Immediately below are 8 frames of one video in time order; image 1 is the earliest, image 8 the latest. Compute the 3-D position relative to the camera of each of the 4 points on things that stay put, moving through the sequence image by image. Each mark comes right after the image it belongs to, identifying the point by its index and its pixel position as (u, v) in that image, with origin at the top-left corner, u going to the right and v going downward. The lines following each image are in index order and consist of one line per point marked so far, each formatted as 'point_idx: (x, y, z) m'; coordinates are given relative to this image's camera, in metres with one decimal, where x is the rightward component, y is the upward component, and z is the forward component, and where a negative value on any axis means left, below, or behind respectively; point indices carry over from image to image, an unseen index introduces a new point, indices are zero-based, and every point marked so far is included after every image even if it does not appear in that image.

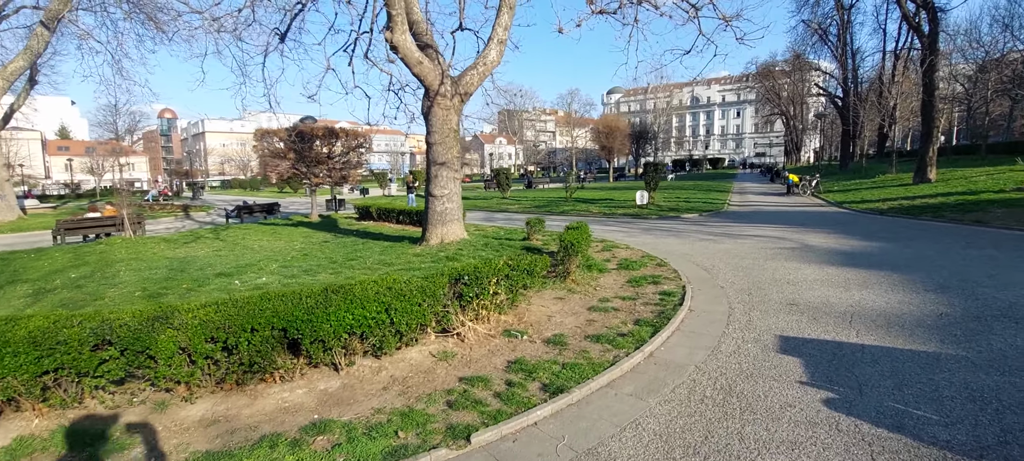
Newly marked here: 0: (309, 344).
0: (-1.6, -0.9, +4.0) m
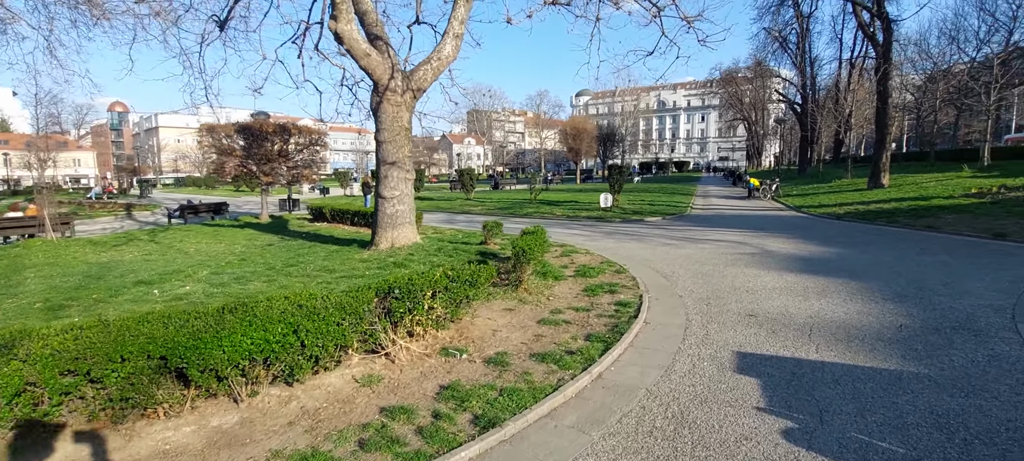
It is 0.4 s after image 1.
0: (-2.1, -1.0, +3.4) m
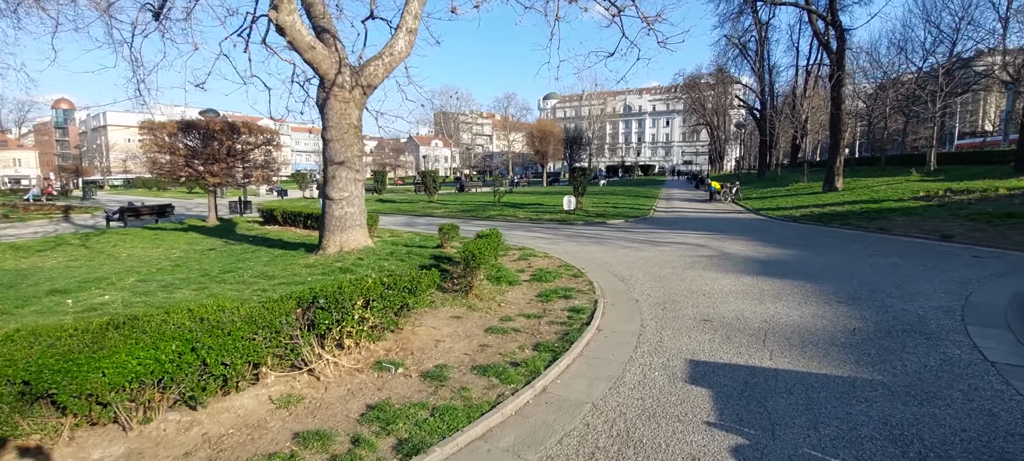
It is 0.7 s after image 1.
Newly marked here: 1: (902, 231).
0: (-2.5, -1.0, +2.9) m
1: (+9.5, 0.0, +12.5) m
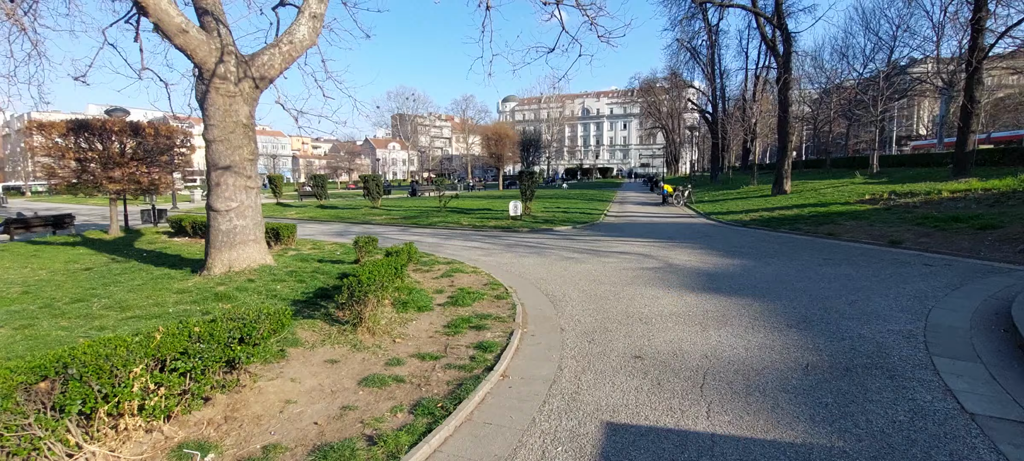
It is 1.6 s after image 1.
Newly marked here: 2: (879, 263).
0: (-3.3, -1.2, +1.6) m
1: (+8.0, -0.2, +12.0) m
2: (+6.6, -0.6, +9.1) m
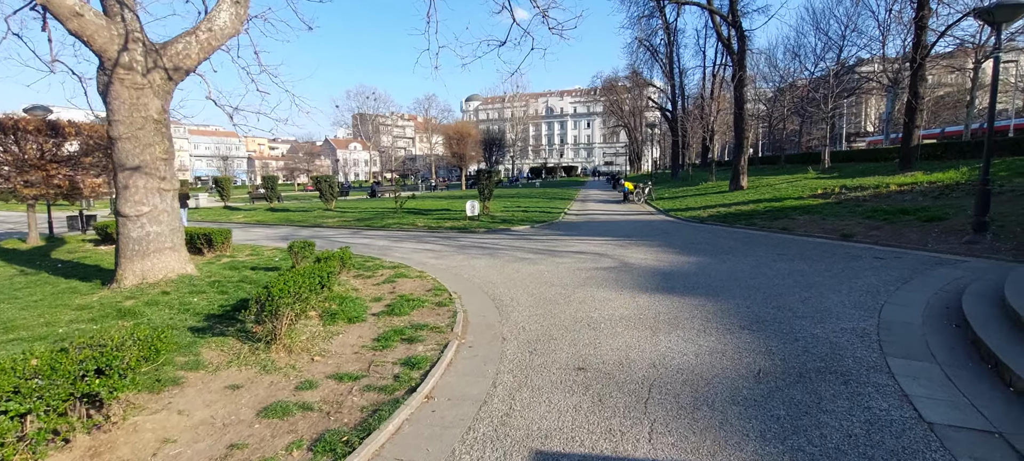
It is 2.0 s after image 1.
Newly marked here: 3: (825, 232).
0: (-3.7, -1.3, +0.9) m
1: (+6.9, 0.0, +12.0) m
2: (+5.7, -0.5, +9.1) m
3: (+7.2, 0.0, +11.6) m
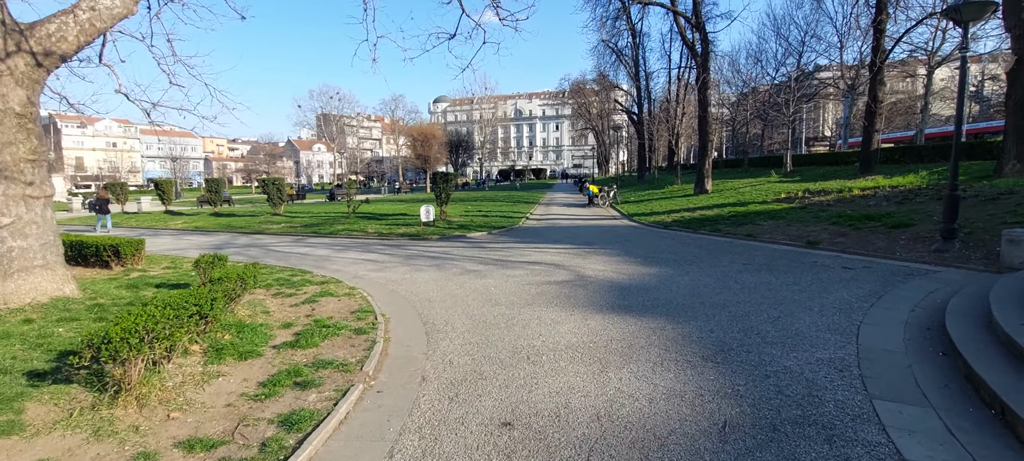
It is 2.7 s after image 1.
0: (-4.2, -1.4, -0.2) m
1: (+5.8, -0.2, +11.5) m
2: (+4.8, -0.6, +8.5) m
3: (+6.1, -0.2, +11.1) m
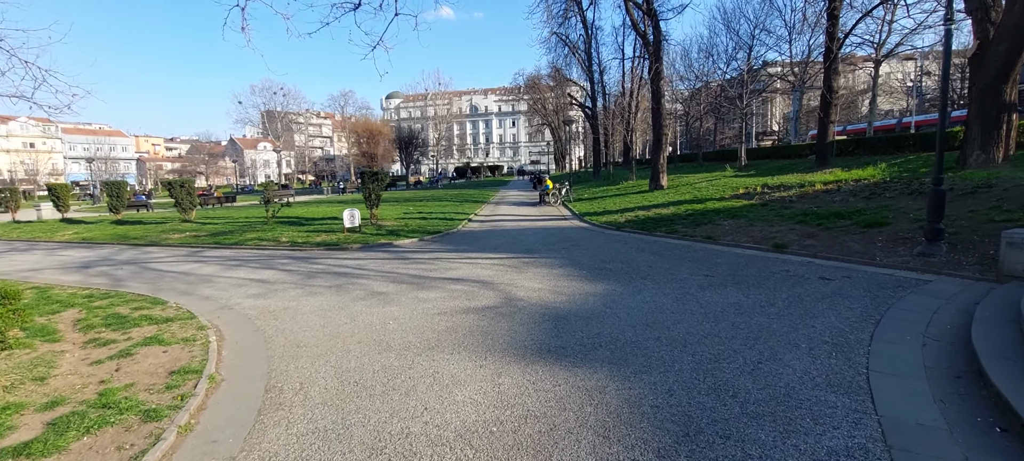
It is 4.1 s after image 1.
0: (-4.6, -1.7, -2.3) m
1: (+4.4, -0.2, +10.1) m
2: (+3.6, -0.7, +7.0) m
3: (+4.7, -0.2, +9.8) m
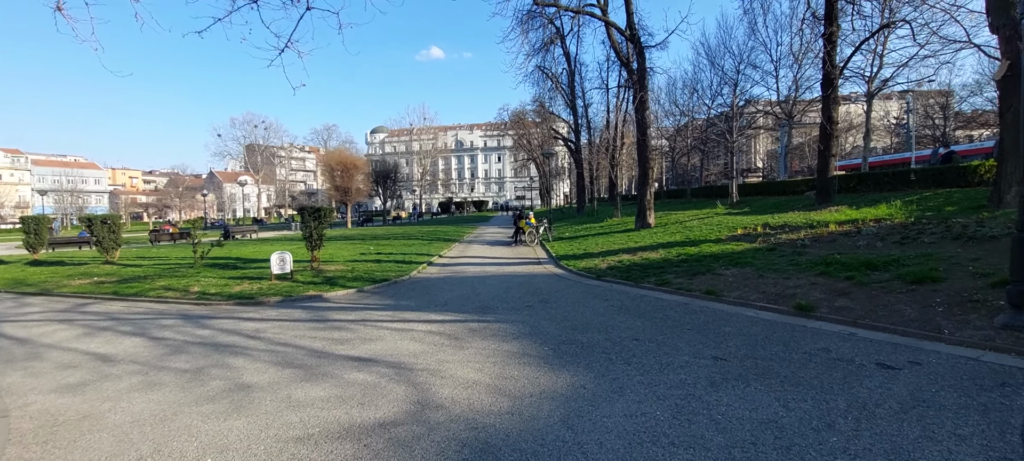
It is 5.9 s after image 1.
0: (-5.2, -1.7, -4.8) m
1: (+3.5, -1.1, +7.9) m
2: (+2.9, -1.3, +4.8) m
3: (+3.9, -1.1, +7.6) m
